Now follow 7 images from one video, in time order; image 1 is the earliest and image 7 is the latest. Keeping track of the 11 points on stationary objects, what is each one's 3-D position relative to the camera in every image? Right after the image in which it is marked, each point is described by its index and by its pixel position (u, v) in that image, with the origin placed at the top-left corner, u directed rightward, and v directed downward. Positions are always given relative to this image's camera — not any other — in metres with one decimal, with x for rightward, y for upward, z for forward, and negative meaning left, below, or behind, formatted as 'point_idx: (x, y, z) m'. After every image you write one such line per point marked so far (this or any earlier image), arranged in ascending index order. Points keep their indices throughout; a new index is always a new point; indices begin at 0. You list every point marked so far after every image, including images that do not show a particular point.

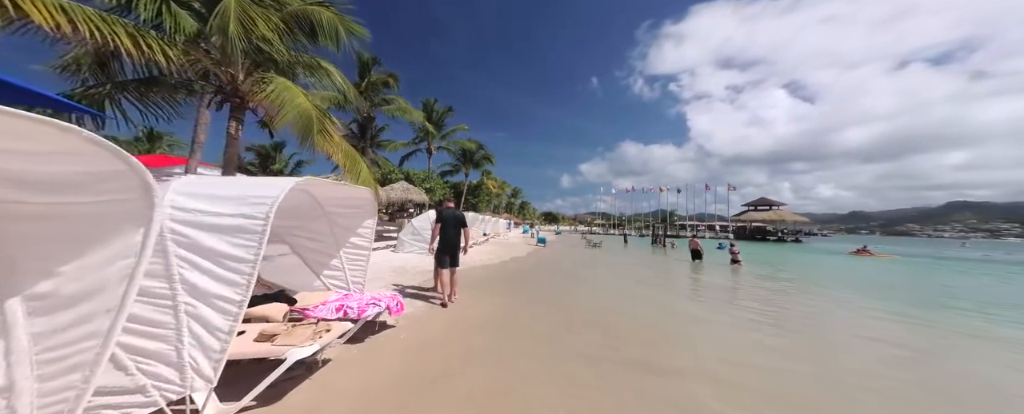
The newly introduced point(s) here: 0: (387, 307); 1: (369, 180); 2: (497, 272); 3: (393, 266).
0: (-1.4, -1.2, +3.3) m
1: (-4.9, +1.0, +9.8) m
2: (-0.6, -2.3, +10.8) m
3: (-3.3, -1.6, +8.0) m
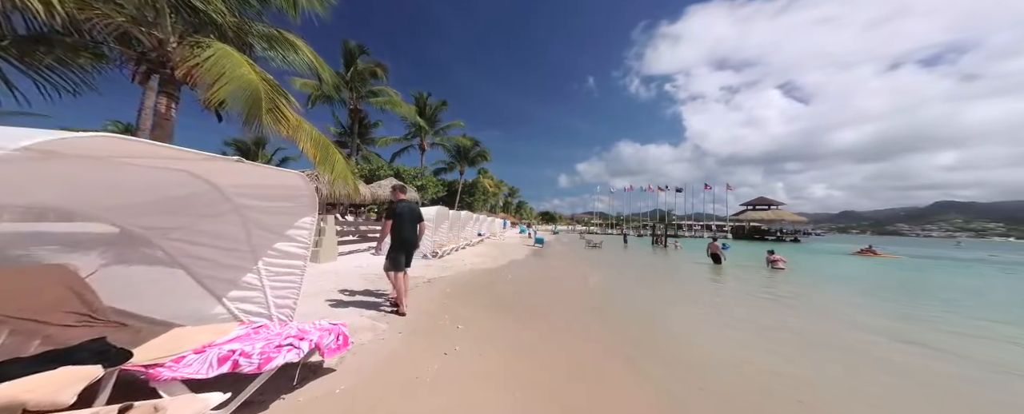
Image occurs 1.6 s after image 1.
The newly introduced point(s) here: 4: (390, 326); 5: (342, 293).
0: (-1.5, -1.1, +2.3) m
1: (-5.1, +1.1, +8.7) m
2: (-0.7, -2.3, +9.7) m
3: (-3.5, -1.6, +6.9) m
4: (-1.7, -1.6, +3.9) m
5: (-3.0, -1.5, +5.1) m
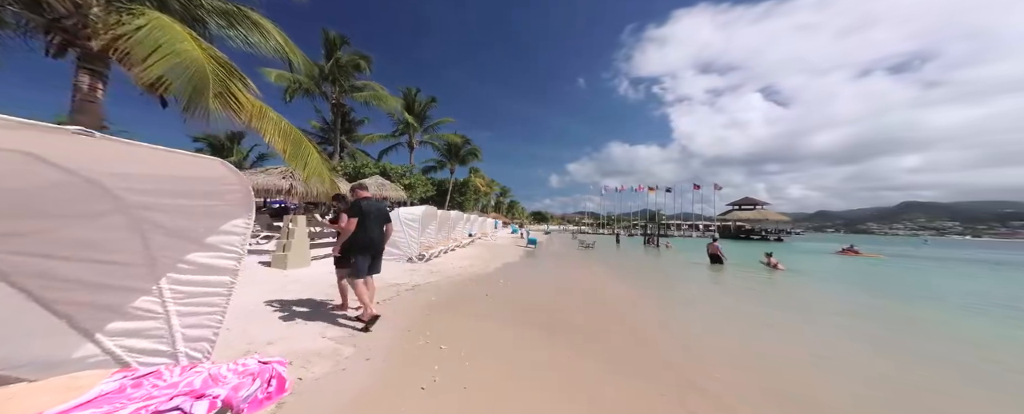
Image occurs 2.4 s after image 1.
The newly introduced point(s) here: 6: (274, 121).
0: (-1.6, -1.1, +1.6) m
1: (-5.3, +1.1, +7.9) m
2: (-1.0, -2.3, +9.1) m
3: (-3.6, -1.6, +6.2) m
4: (-1.8, -1.6, +3.3) m
5: (-3.1, -1.5, +4.4) m
6: (-5.7, +2.1, +6.9) m
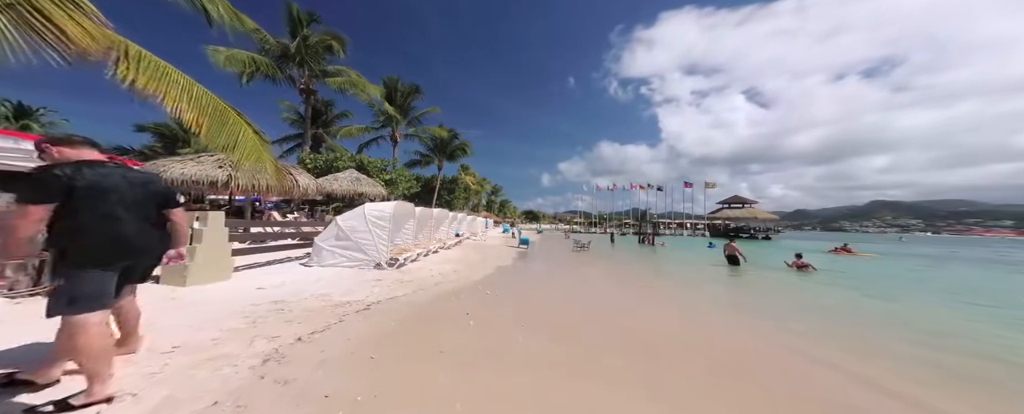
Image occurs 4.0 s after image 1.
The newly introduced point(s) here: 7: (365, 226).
0: (-1.6, -1.0, 0.0) m
1: (-5.5, +1.2, +6.2) m
2: (-1.3, -2.1, +7.5) m
3: (-3.8, -1.4, +4.5) m
4: (-1.9, -1.5, +1.6) m
5: (-3.3, -1.4, +2.7) m
6: (-5.9, +2.2, +5.2) m
7: (-4.0, -0.5, +7.7) m
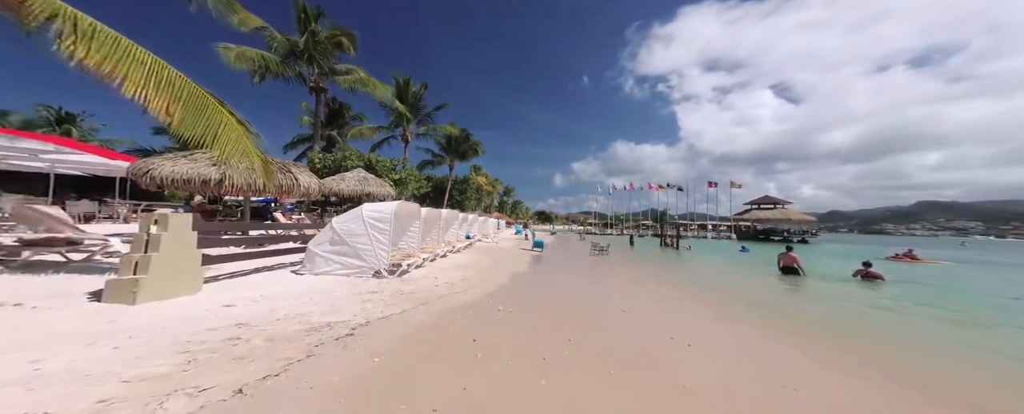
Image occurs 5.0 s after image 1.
0: (-1.6, -1.0, -0.9) m
1: (-5.2, +1.2, +5.5) m
2: (-0.9, -2.2, +6.6) m
3: (-3.6, -1.5, +3.8) m
4: (-1.8, -1.5, +0.8) m
5: (-3.2, -1.4, +1.9) m
6: (-5.7, +2.2, +4.5) m
7: (-3.6, -0.5, +6.9) m
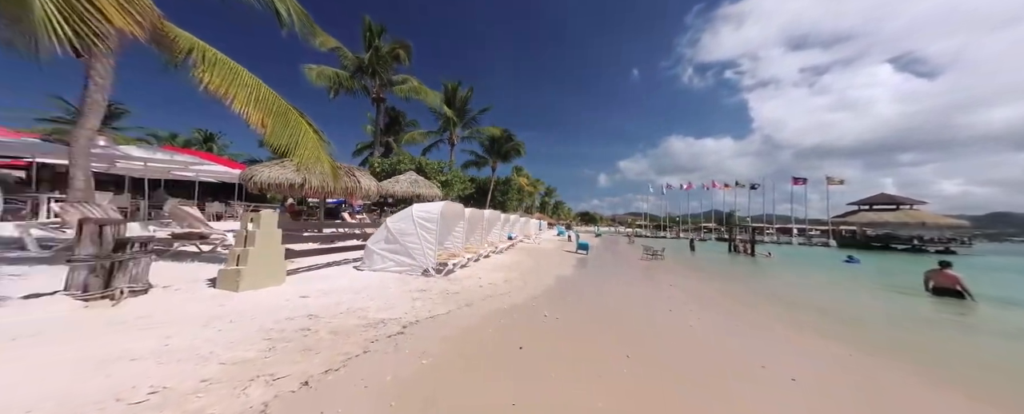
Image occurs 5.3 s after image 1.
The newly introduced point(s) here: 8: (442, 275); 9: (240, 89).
0: (-1.9, -1.1, -0.6) m
1: (-4.3, +1.1, +6.3) m
2: (+0.1, -2.3, +6.6) m
3: (-3.1, -1.5, +4.3) m
4: (-1.8, -1.7, +1.1) m
5: (-2.9, -1.5, +2.4) m
6: (-4.9, +2.1, +5.3) m
7: (-2.5, -0.6, +7.4) m
8: (-1.8, -1.8, +7.7) m
9: (-4.9, +2.0, +5.1) m
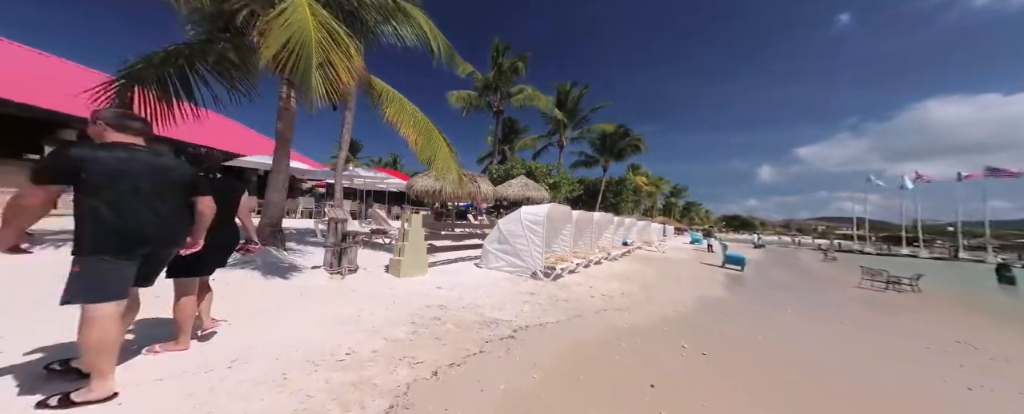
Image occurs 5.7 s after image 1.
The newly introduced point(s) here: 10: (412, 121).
0: (-2.2, -1.2, +0.1) m
1: (-1.6, +1.0, +7.4) m
2: (+2.5, -2.4, +5.9) m
3: (-1.3, -1.6, +5.1) m
4: (-1.4, -1.7, +1.6) m
5: (-1.9, -1.6, +3.3) m
6: (-2.5, +2.0, +6.8) m
7: (+0.5, -0.7, +7.7) m
8: (+1.2, -1.9, +7.6) m
9: (-2.6, +1.9, +6.6) m
10: (-2.5, +1.8, +6.7) m
